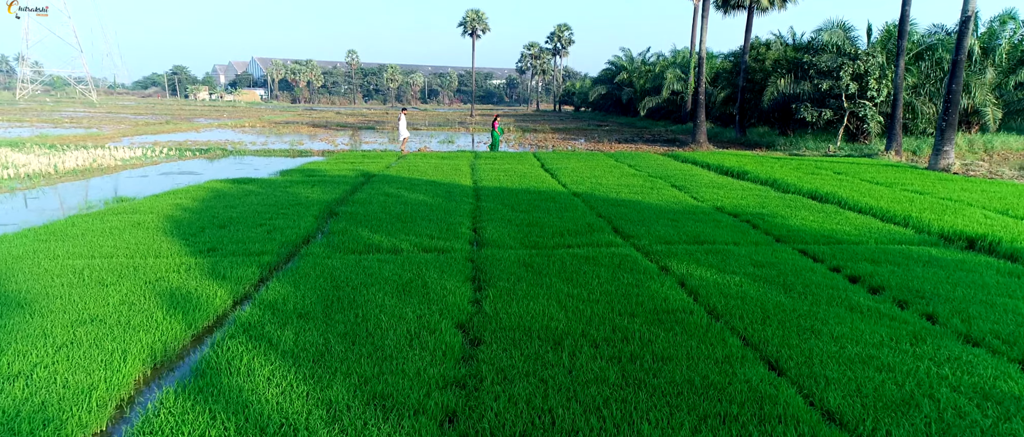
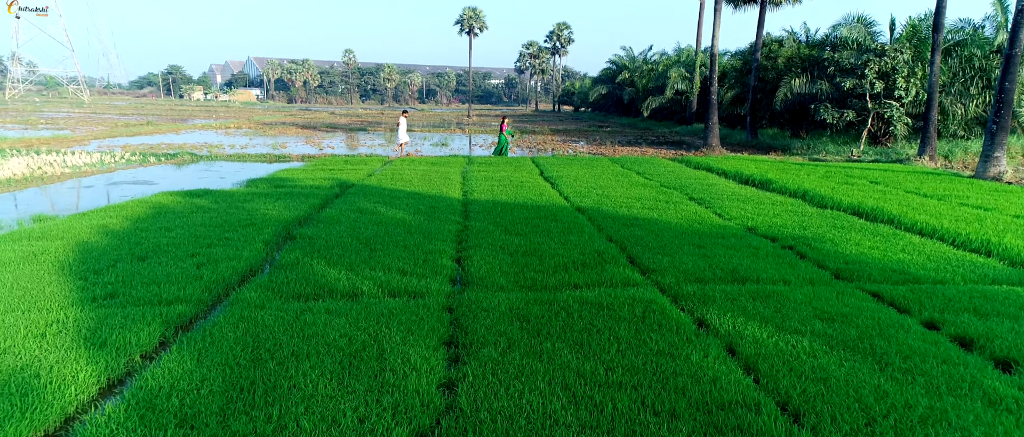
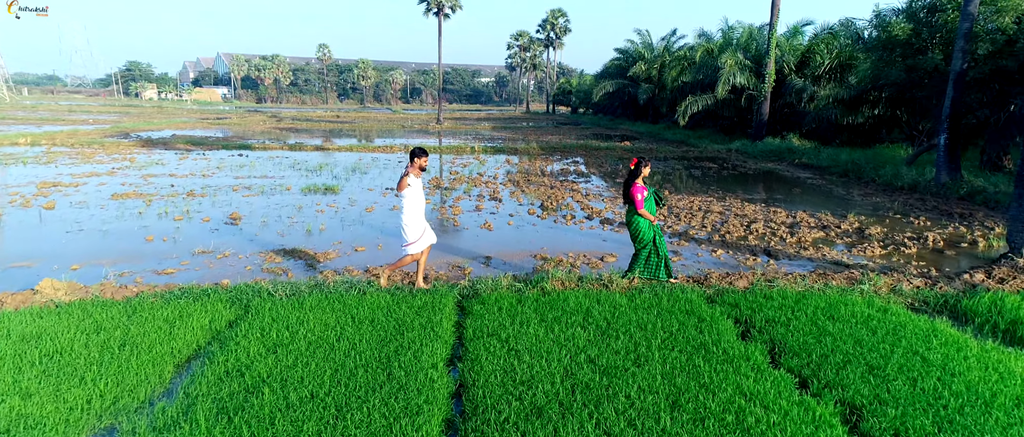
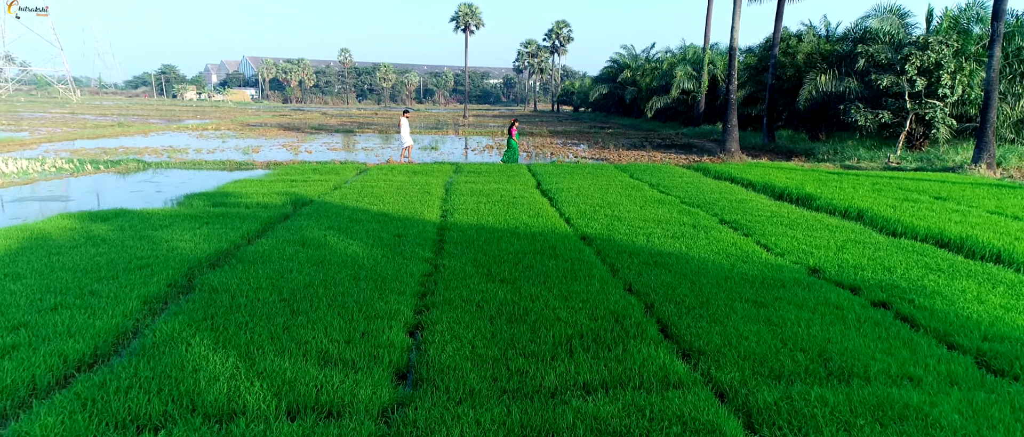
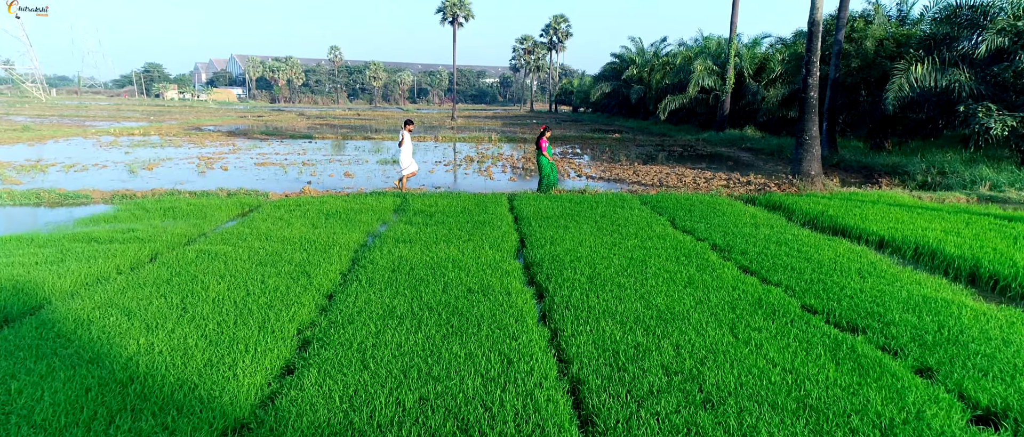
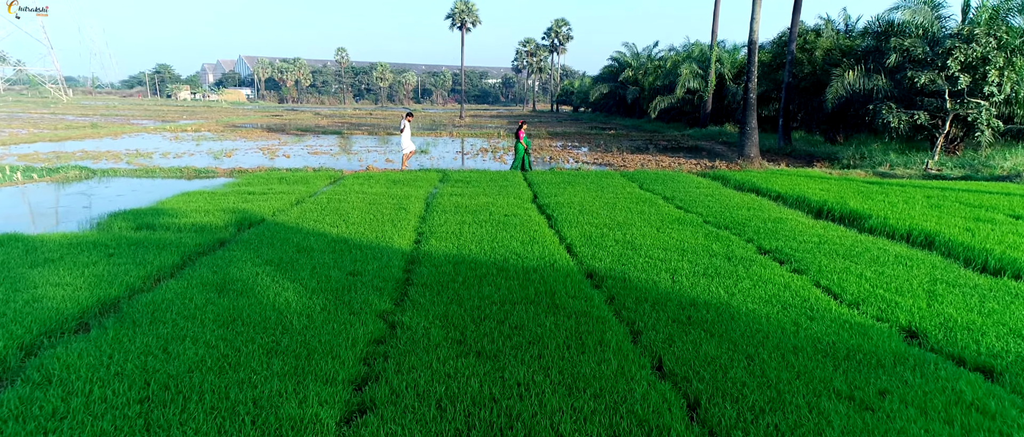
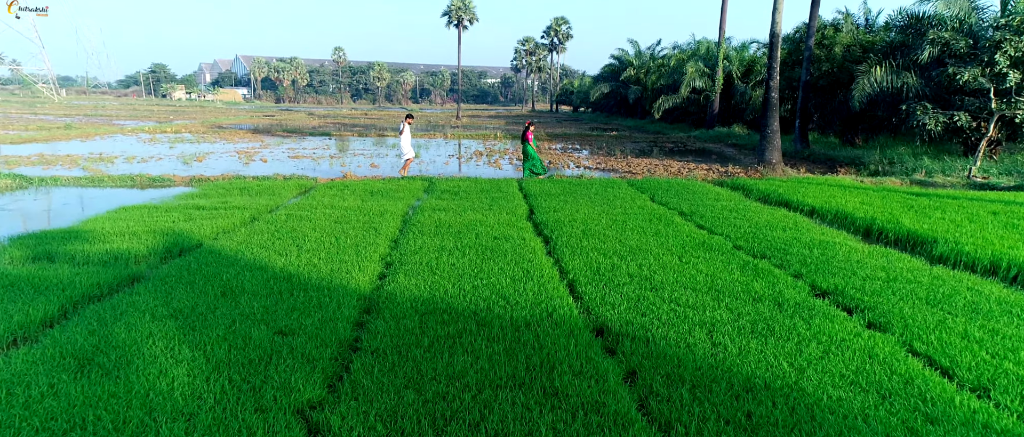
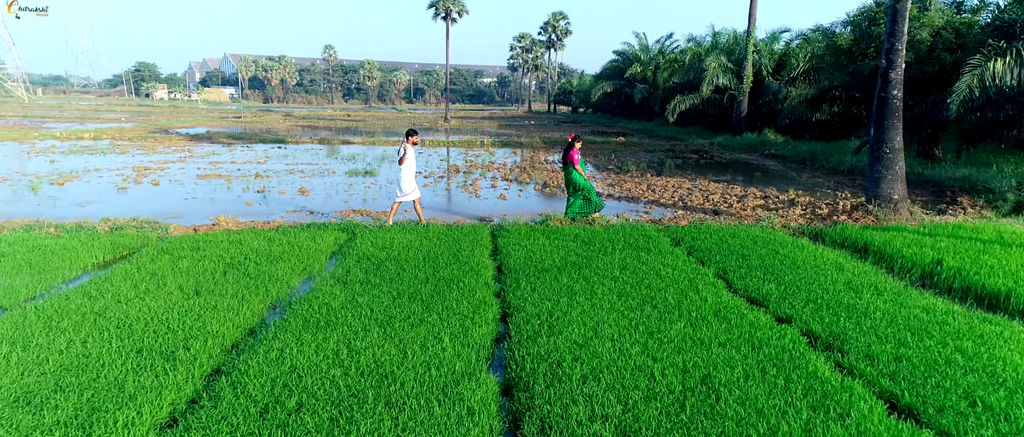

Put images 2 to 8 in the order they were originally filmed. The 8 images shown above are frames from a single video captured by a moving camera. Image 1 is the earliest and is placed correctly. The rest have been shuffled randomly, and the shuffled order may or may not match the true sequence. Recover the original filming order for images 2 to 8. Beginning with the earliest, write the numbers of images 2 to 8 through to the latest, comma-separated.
2, 4, 6, 7, 5, 8, 3
